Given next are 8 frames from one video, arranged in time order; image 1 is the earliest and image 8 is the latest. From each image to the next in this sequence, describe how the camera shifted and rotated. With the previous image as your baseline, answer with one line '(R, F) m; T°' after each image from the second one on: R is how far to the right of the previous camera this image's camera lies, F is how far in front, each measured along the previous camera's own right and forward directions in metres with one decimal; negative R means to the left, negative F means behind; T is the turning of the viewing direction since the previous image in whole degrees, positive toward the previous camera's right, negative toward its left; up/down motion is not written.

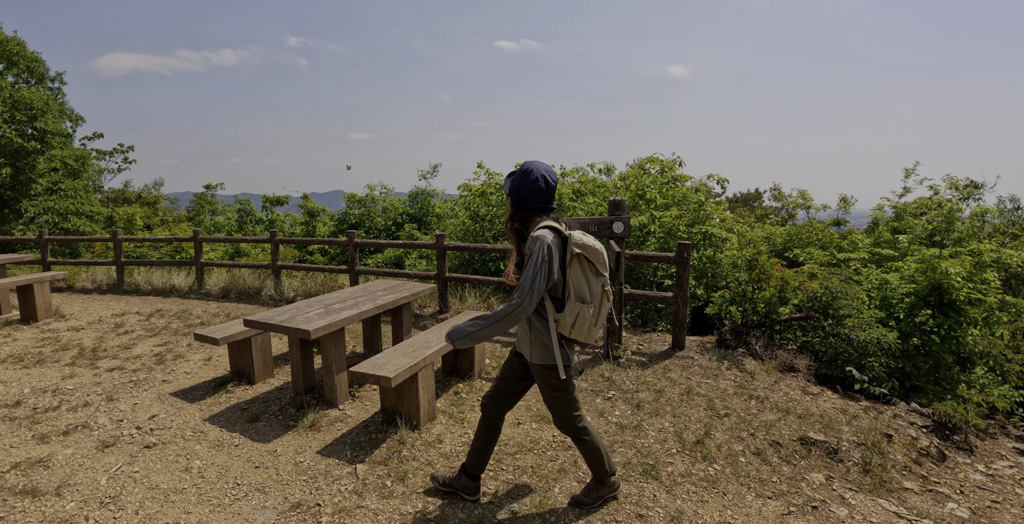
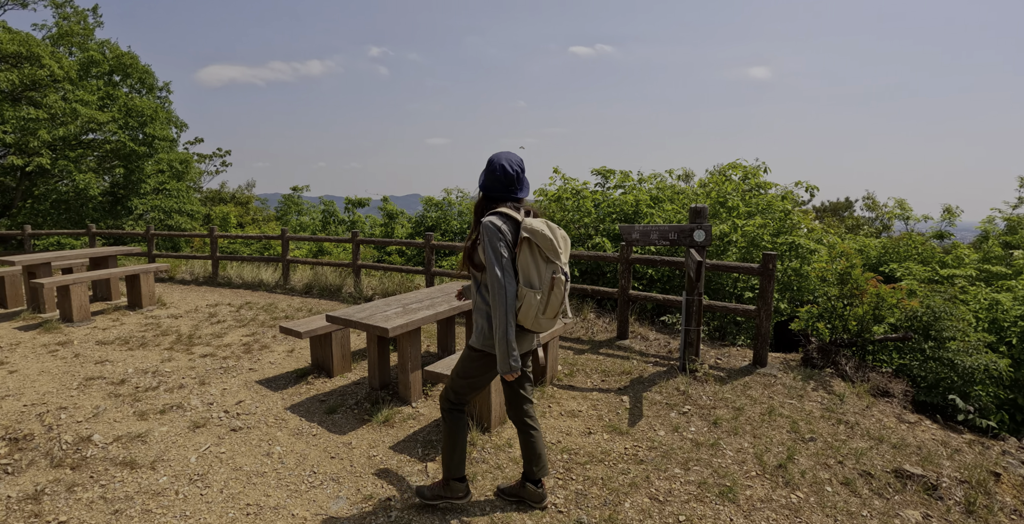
(-0.1, +0.1) m; -7°
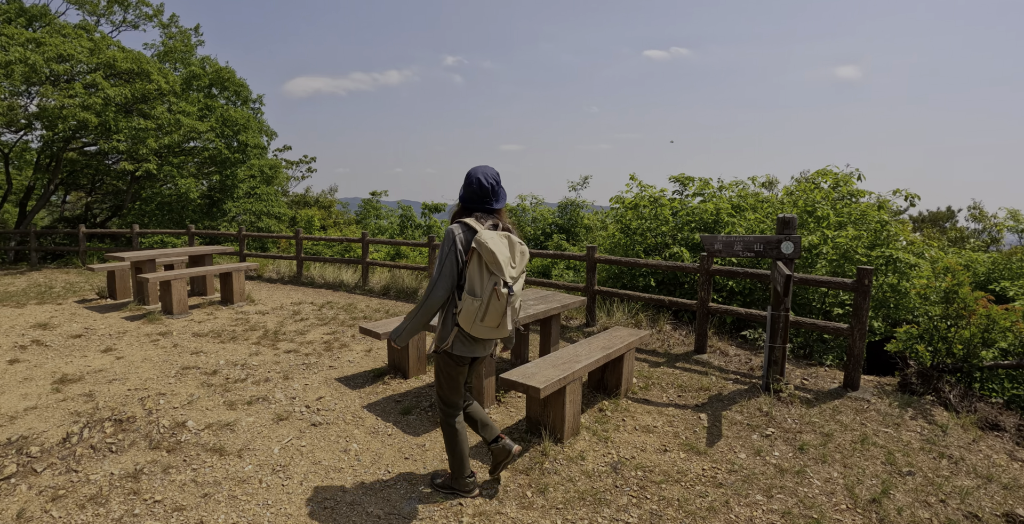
(-0.1, +0.1) m; -7°
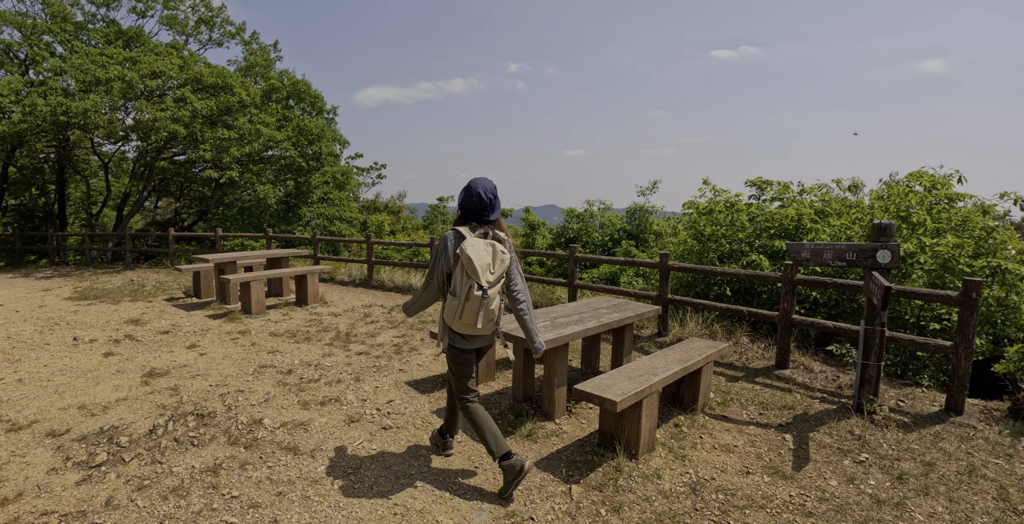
(-0.1, +0.1) m; -6°
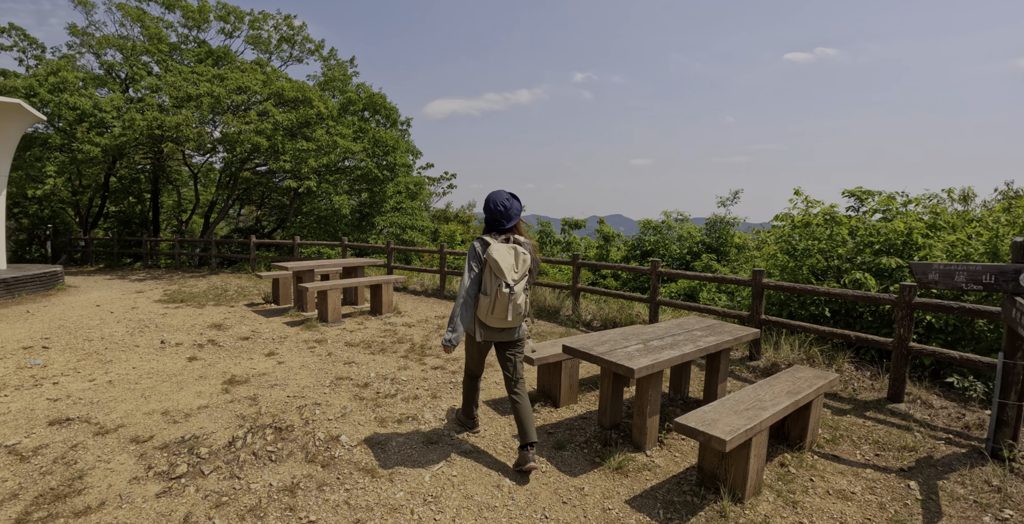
(-0.2, +0.3) m; -6°
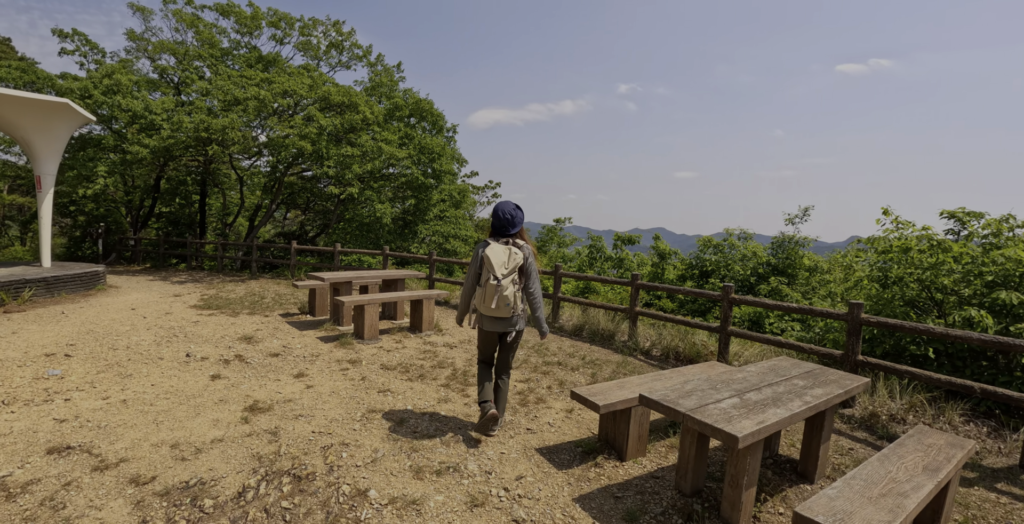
(-0.2, +0.6) m; -4°
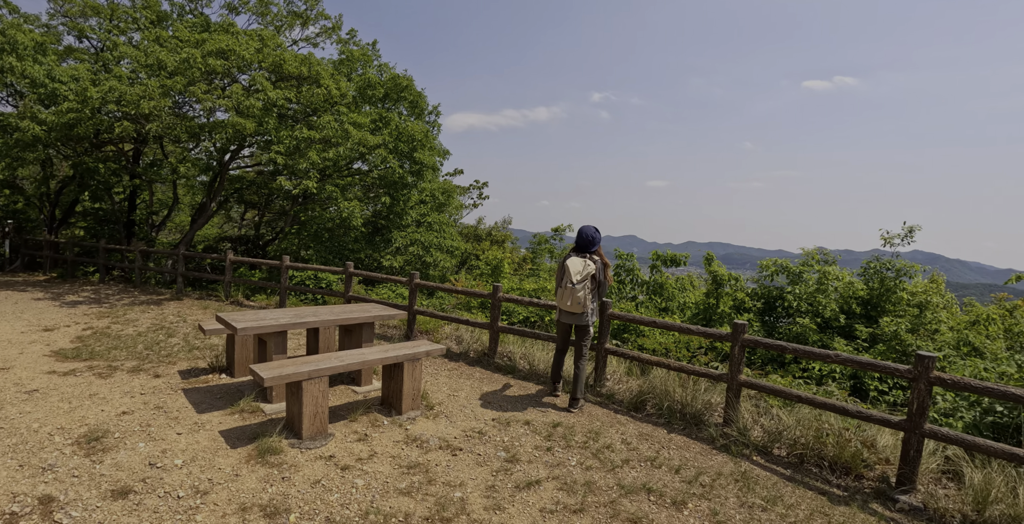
(-0.6, +2.6) m; +3°
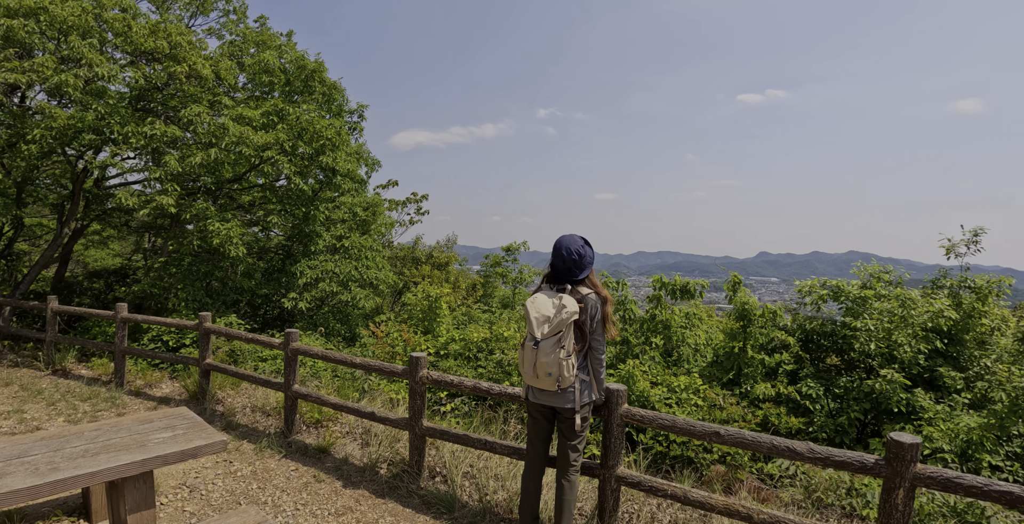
(+0.1, +2.3) m; +5°
